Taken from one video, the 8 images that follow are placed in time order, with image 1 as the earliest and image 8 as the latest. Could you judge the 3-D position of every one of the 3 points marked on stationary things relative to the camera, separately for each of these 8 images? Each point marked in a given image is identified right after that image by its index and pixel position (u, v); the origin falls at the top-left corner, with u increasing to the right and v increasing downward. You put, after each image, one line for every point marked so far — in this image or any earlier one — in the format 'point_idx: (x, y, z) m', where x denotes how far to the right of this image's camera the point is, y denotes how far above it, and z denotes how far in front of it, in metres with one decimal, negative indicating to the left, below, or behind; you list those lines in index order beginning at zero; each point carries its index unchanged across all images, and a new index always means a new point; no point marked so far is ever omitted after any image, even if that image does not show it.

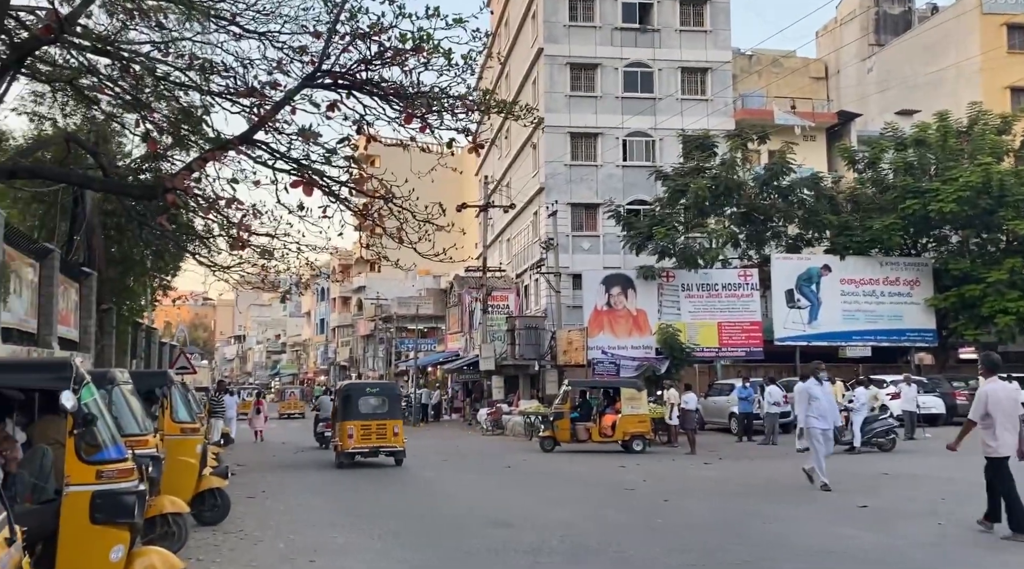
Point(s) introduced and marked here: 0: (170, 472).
0: (-3.1, -1.7, +9.3) m
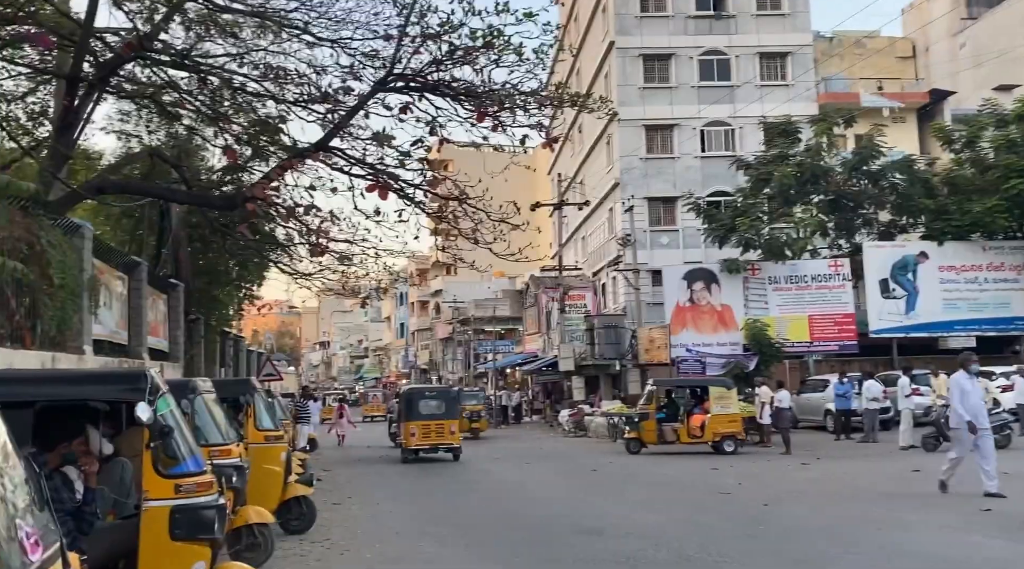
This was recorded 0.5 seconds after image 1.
0: (-2.3, -1.7, +8.8) m
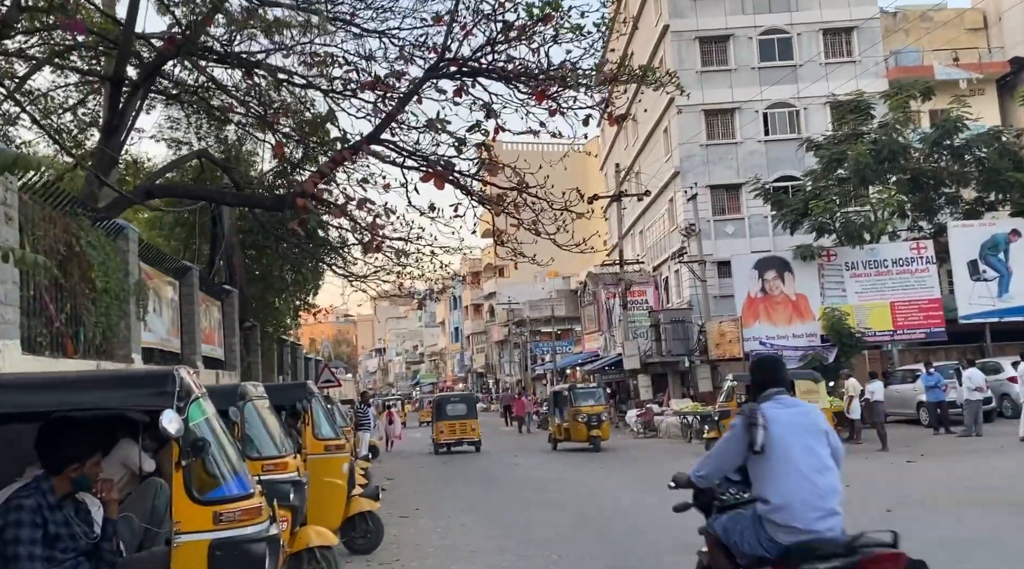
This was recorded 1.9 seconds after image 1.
0: (-1.6, -1.7, +7.9) m
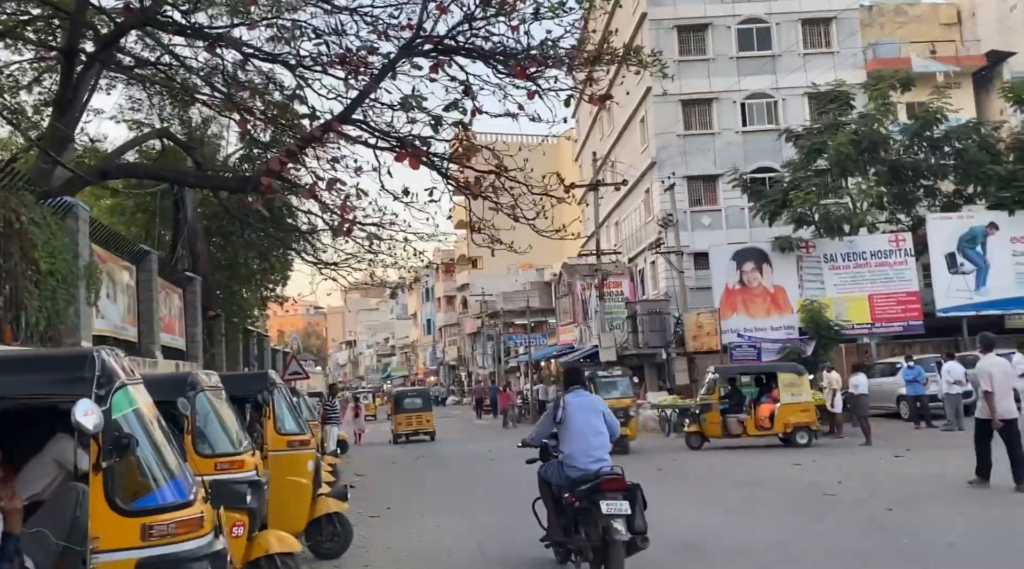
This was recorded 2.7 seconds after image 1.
0: (-1.7, -1.5, +7.3) m
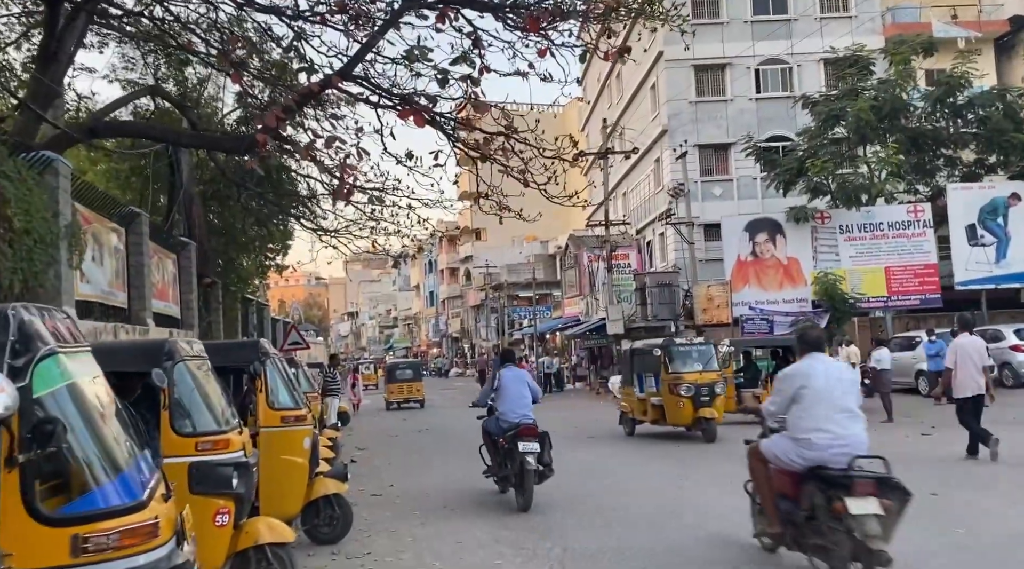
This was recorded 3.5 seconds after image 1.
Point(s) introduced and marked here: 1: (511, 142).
0: (-1.6, -1.3, +6.6) m
1: (0.0, +1.4, +9.7) m
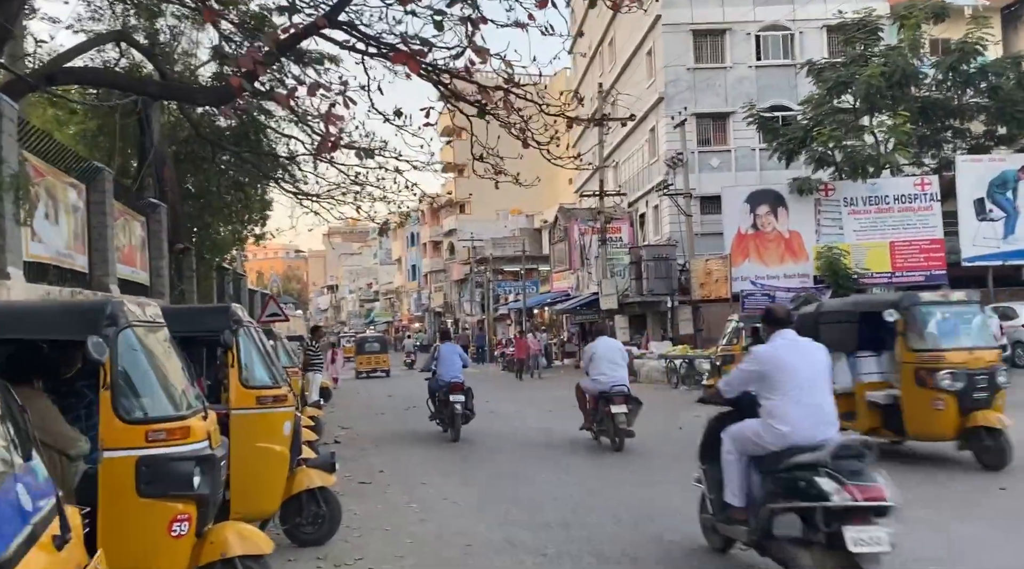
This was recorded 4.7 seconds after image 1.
0: (-1.5, -1.0, +5.5) m
1: (+0.1, +1.8, +8.6) m
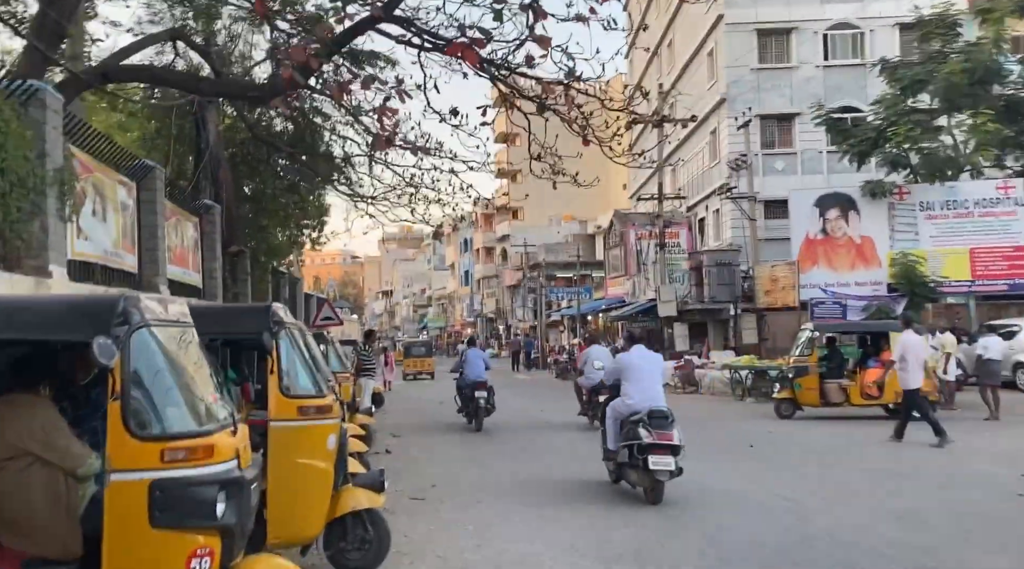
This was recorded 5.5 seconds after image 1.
0: (-1.1, -1.0, +4.9) m
1: (+0.6, +1.7, +7.9) m
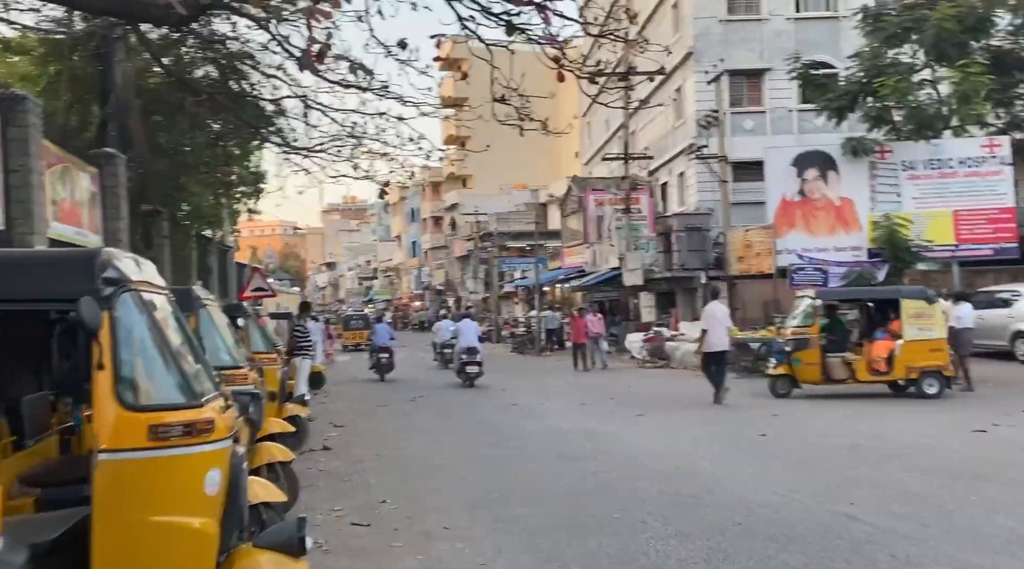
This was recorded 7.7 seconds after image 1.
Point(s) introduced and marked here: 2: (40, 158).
0: (-1.1, -0.8, +2.9) m
1: (+0.5, +2.0, +5.9) m
2: (-4.6, +1.2, +9.6) m
